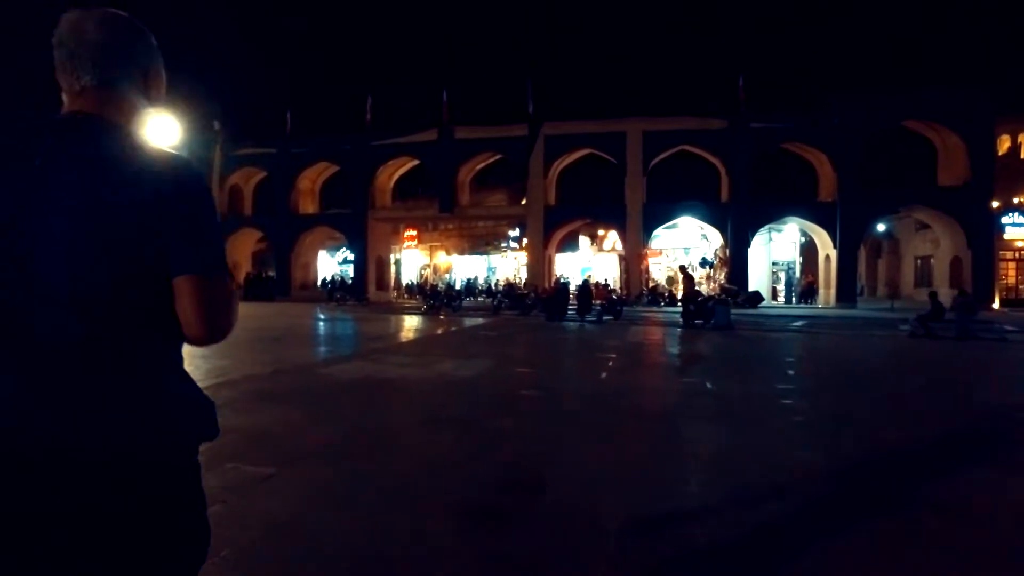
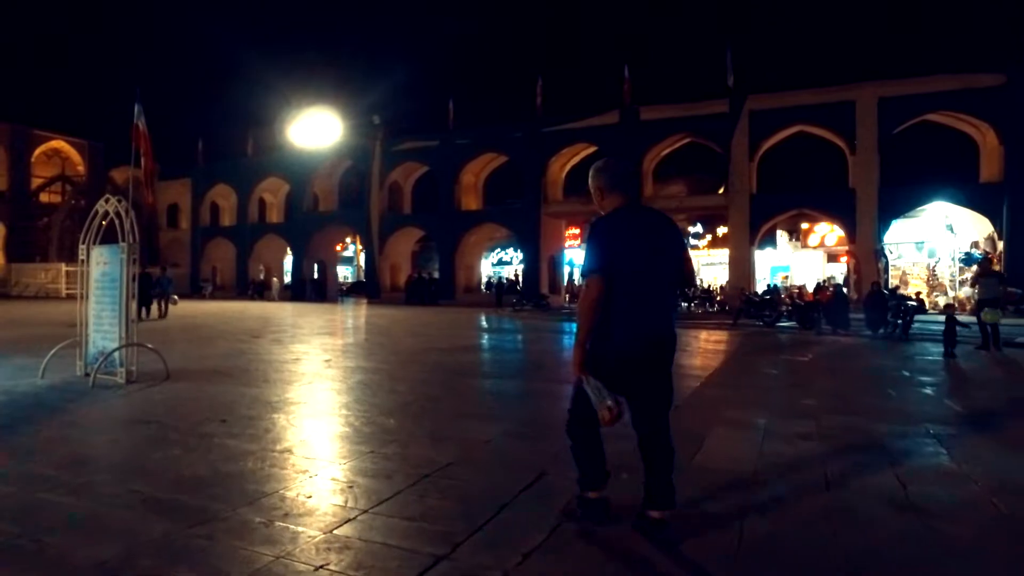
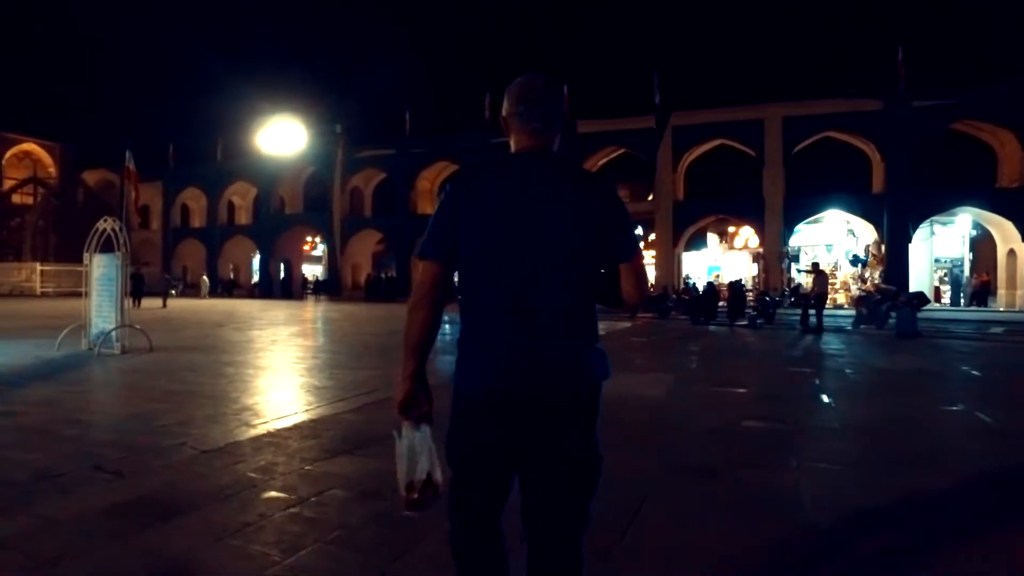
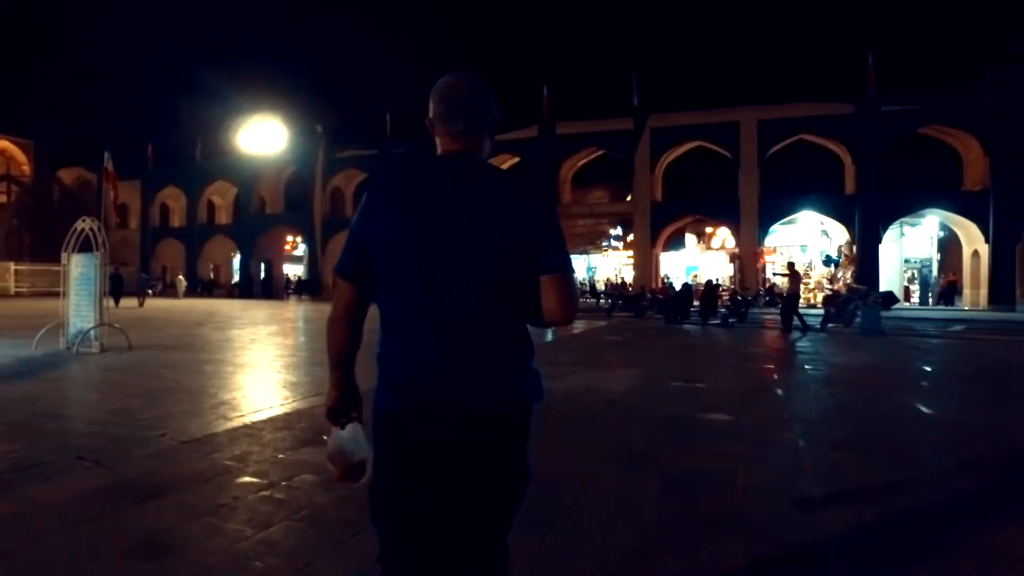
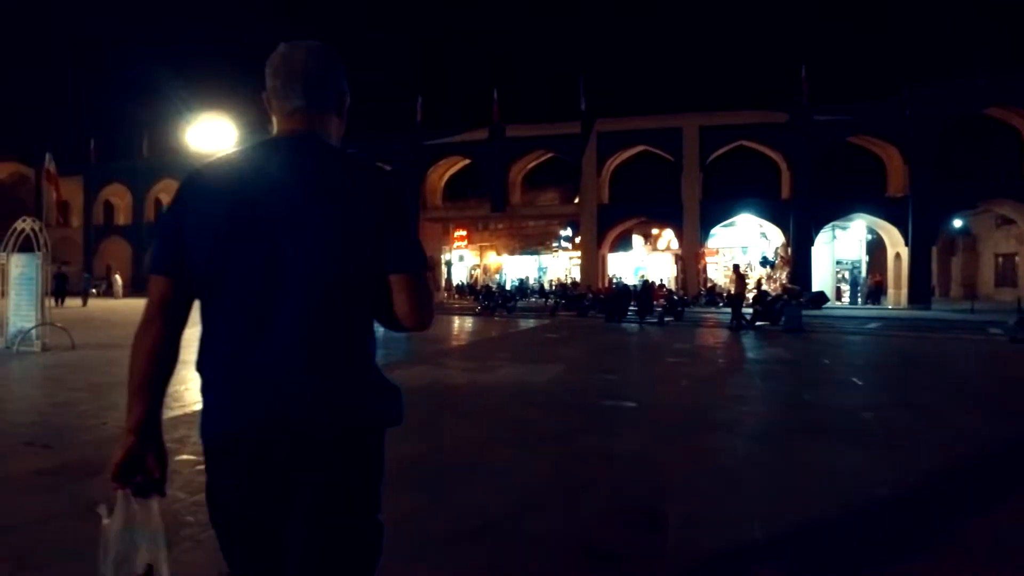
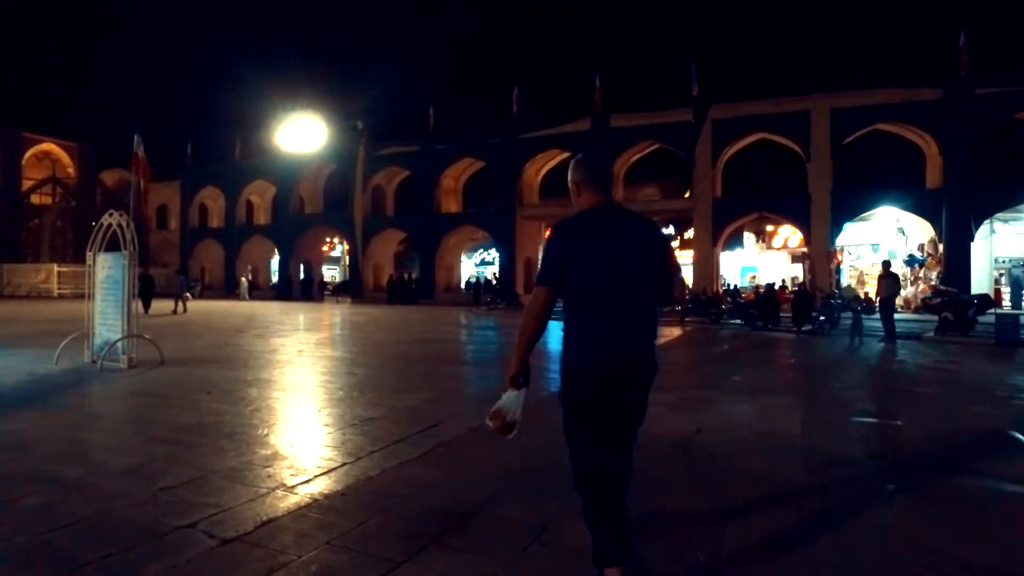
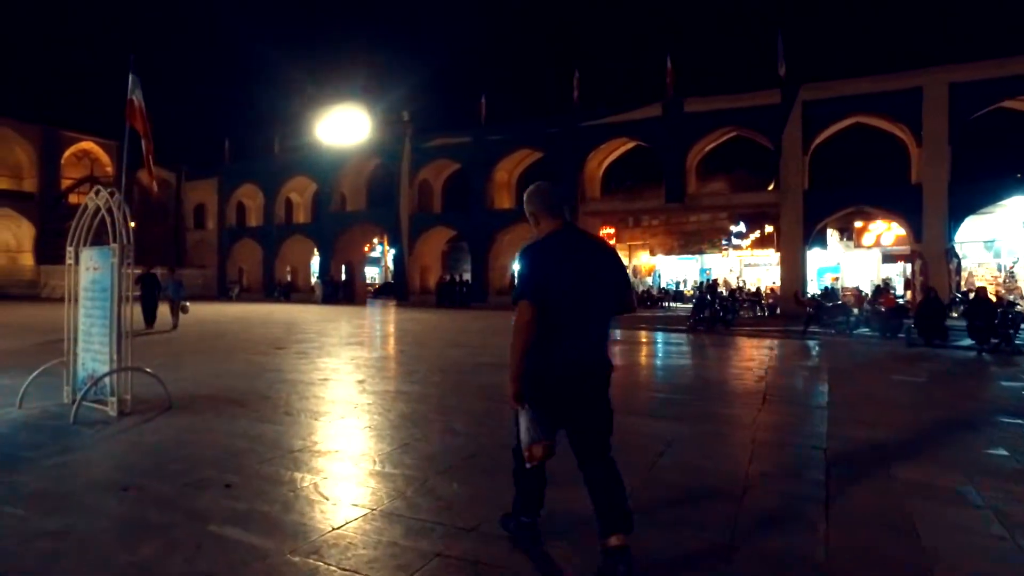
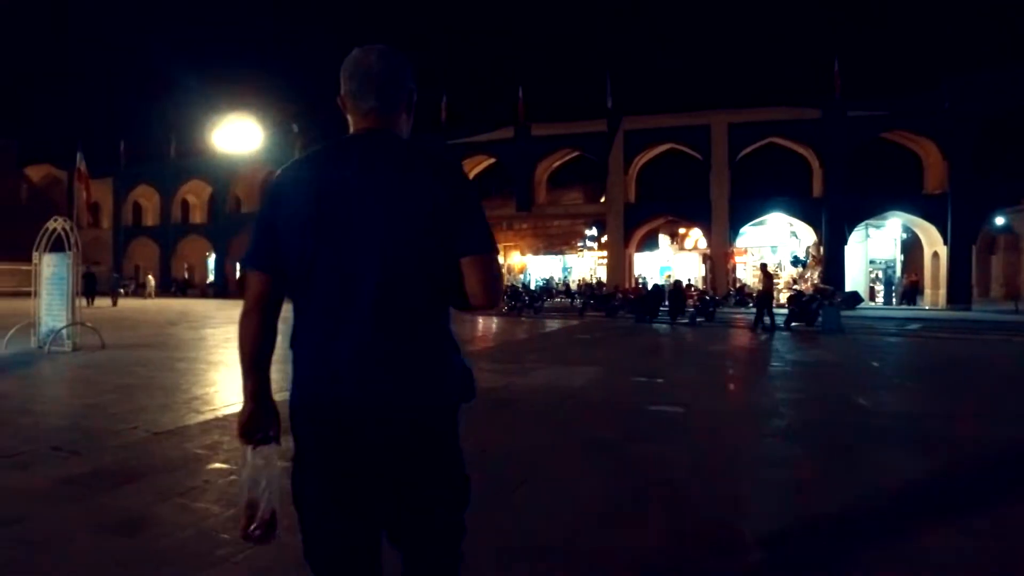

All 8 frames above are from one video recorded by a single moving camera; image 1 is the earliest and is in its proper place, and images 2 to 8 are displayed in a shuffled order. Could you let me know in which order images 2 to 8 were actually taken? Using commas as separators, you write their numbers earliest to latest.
5, 8, 4, 3, 6, 2, 7
